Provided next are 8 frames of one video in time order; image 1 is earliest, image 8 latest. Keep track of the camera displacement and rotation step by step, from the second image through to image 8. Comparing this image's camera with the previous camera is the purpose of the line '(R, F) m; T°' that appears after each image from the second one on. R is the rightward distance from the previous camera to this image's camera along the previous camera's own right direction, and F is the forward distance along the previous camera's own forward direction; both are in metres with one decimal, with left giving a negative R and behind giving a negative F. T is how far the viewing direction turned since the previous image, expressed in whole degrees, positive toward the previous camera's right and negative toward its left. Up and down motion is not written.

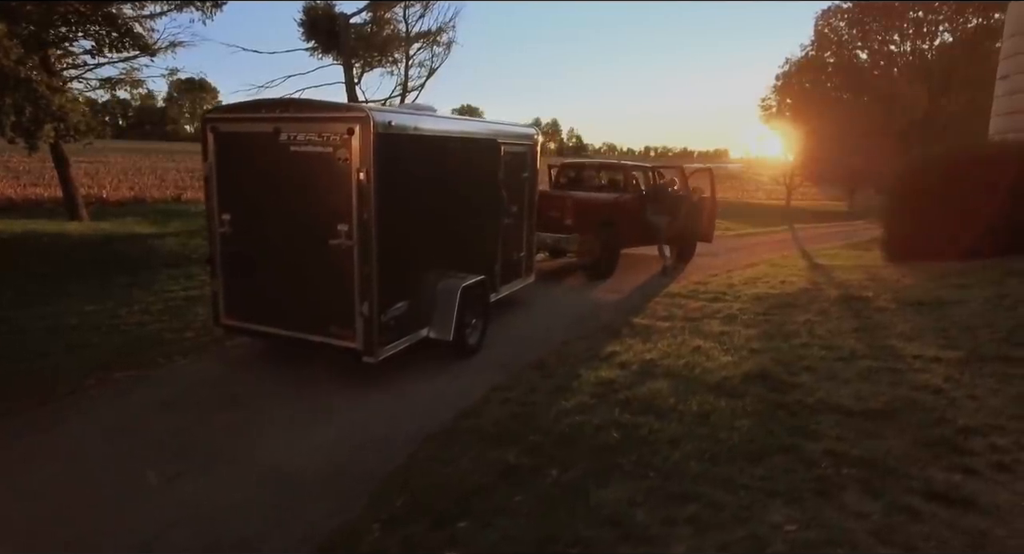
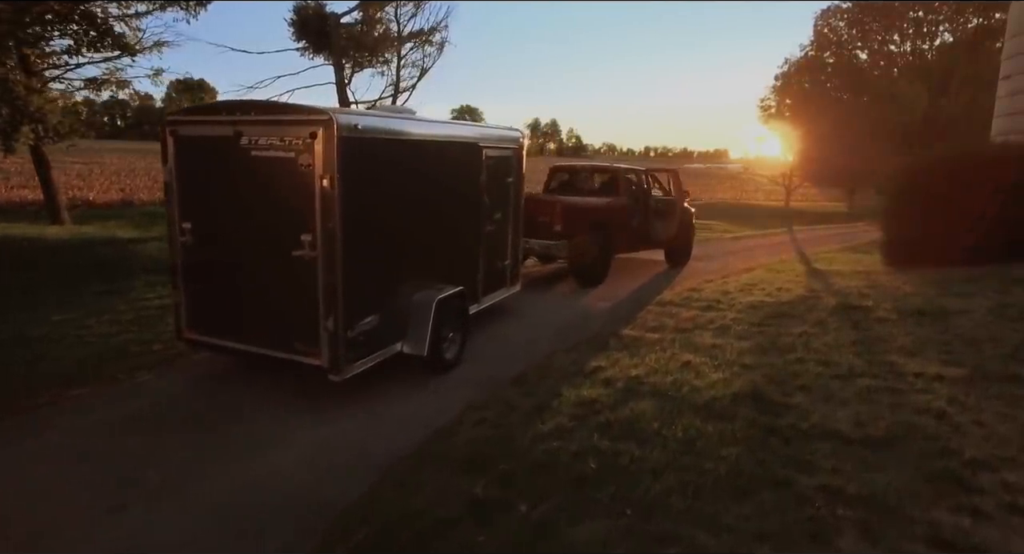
(+0.2, +0.4) m; 0°
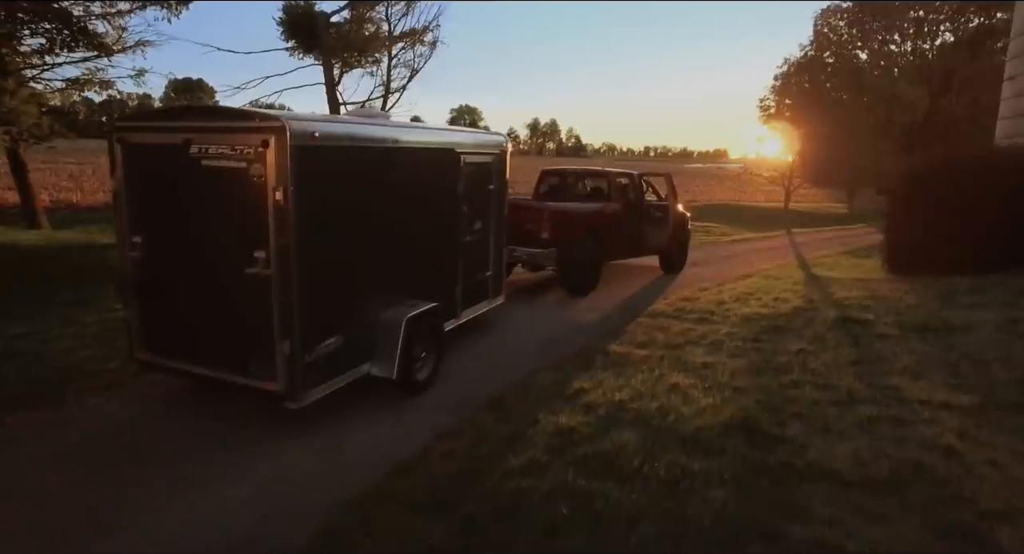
(+0.2, +0.4) m; 0°
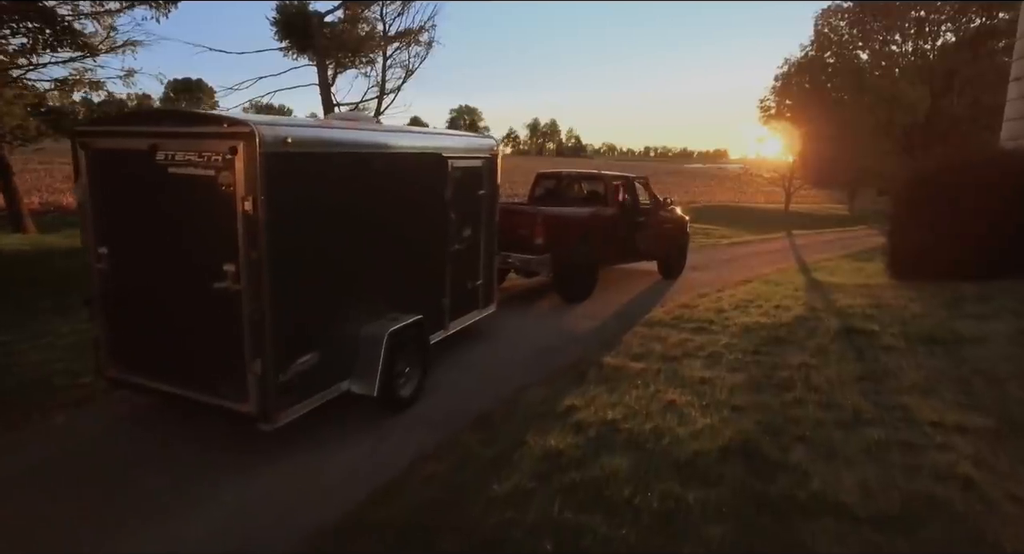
(+0.1, +0.3) m; 0°
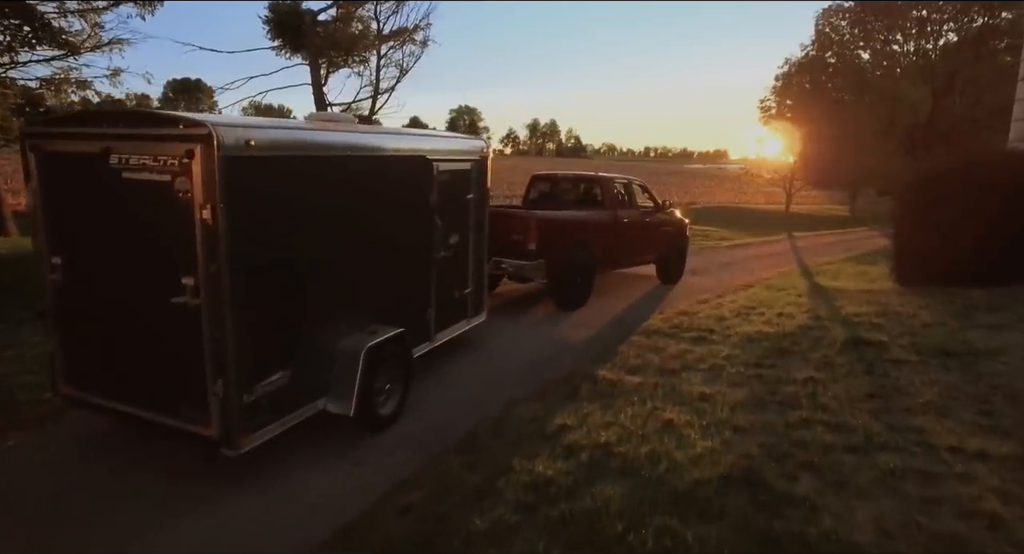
(+0.1, +0.4) m; 0°
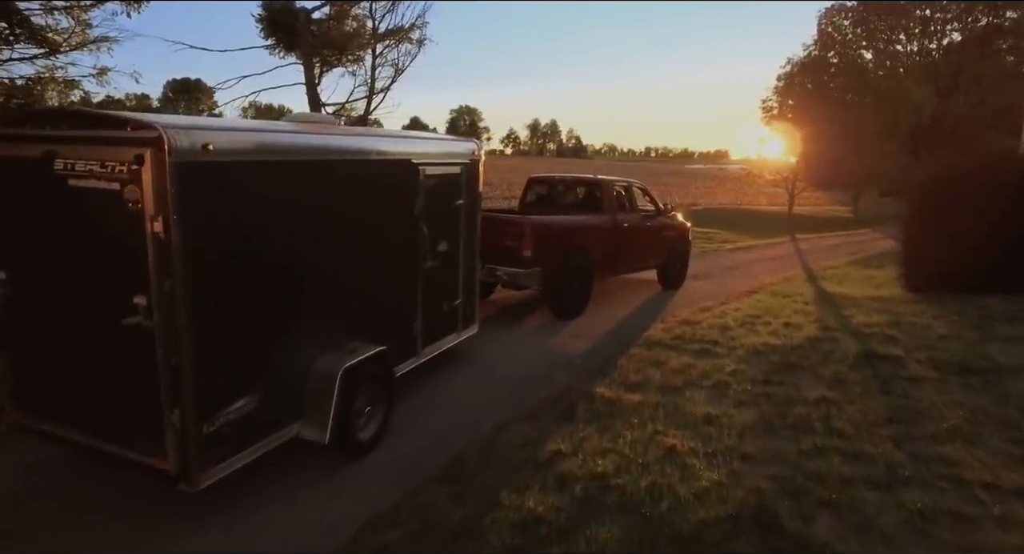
(+0.1, +0.4) m; 0°
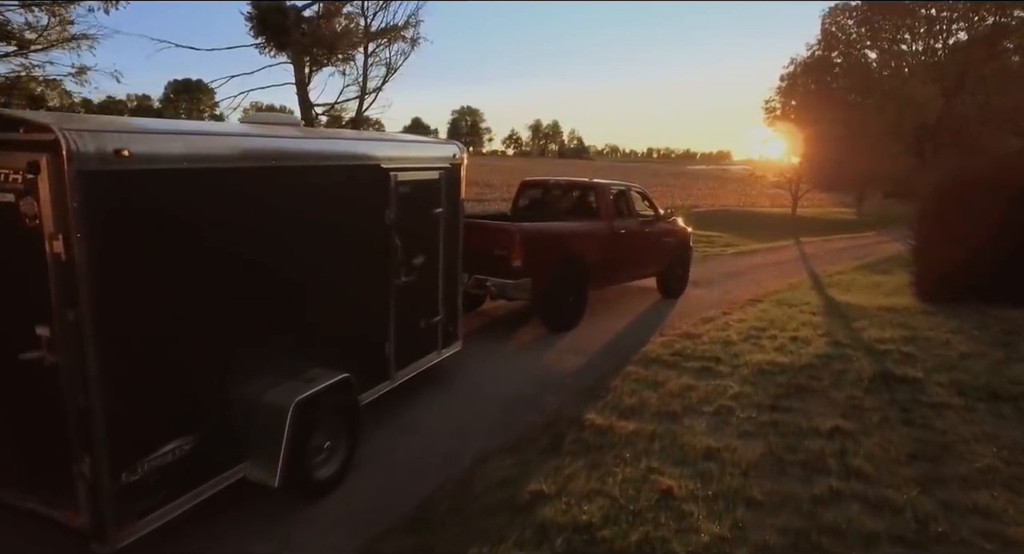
(+0.2, +0.6) m; 0°
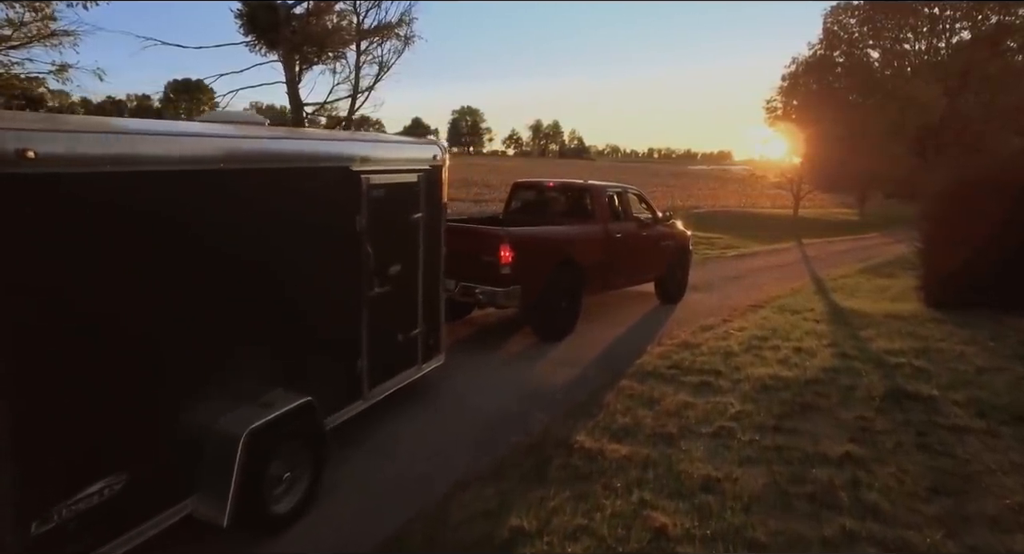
(+0.1, +0.4) m; 0°
